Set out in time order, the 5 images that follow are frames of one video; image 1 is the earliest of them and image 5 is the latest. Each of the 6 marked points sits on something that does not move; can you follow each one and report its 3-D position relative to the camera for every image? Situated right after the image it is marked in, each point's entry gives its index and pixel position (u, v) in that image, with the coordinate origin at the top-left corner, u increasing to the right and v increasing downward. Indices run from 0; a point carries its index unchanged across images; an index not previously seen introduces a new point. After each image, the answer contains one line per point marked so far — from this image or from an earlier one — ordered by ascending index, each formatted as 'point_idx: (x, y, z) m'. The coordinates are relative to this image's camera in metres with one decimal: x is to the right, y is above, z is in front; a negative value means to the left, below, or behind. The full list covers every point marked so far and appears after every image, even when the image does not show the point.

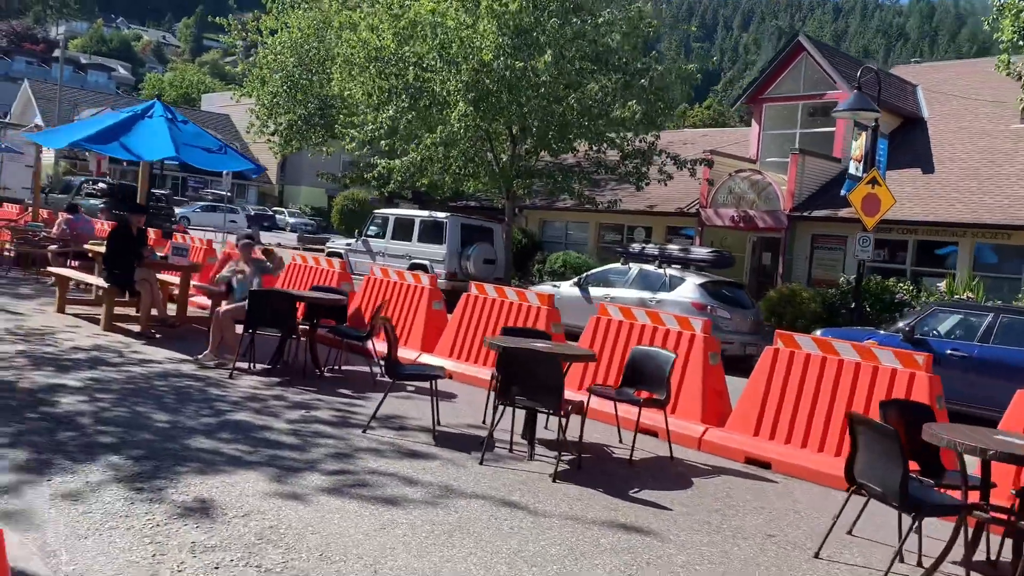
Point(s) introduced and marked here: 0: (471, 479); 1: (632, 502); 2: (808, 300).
0: (-0.3, -1.3, +5.9) m
1: (+0.8, -1.4, +5.8) m
2: (+6.5, -0.3, +19.8) m
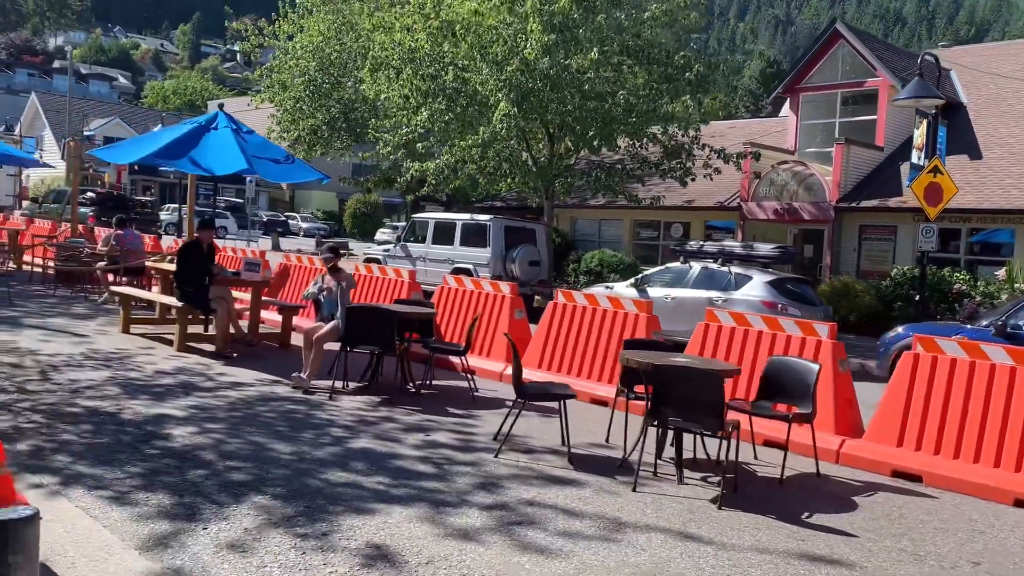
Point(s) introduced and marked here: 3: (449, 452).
0: (+0.7, -1.4, +5.6) m
1: (+1.8, -1.4, +5.4) m
2: (+7.5, -0.1, +19.4) m
3: (-0.5, -1.2, +6.6) m
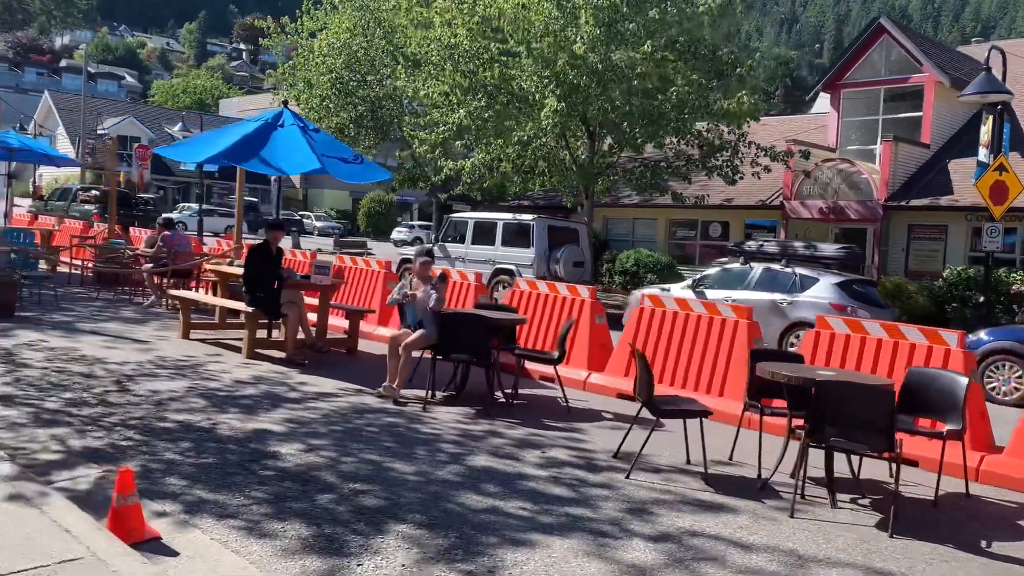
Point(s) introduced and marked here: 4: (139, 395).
0: (+1.6, -1.4, +5.1) m
1: (+2.7, -1.5, +5.0) m
2: (+8.5, -0.1, +18.9) m
3: (+0.4, -1.3, +6.2) m
4: (-3.2, -0.9, +7.7) m
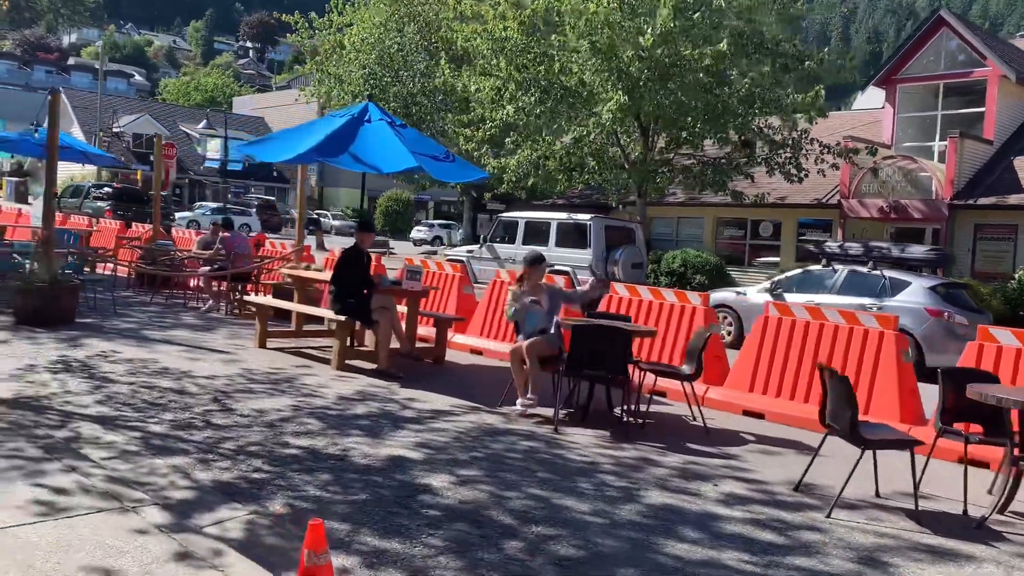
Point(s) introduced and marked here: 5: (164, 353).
0: (+2.7, -1.5, +4.4) m
1: (+3.8, -1.6, +4.3) m
2: (+9.7, -0.2, +18.2) m
3: (+1.5, -1.3, +5.5) m
4: (-2.1, -1.0, +7.1) m
5: (-3.6, -0.7, +9.3) m
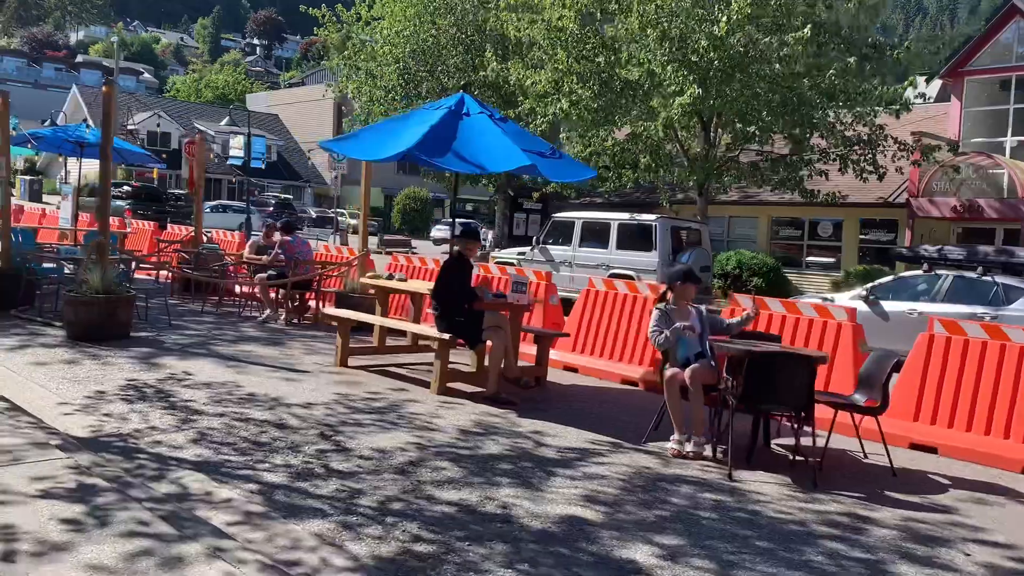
0: (+3.8, -1.6, +3.3) m
1: (+4.9, -1.7, +3.2) m
2: (+10.8, -0.3, +17.1) m
3: (+2.6, -1.5, +4.4) m
4: (-1.0, -1.1, +6.0) m
5: (-2.5, -0.8, +8.3) m
